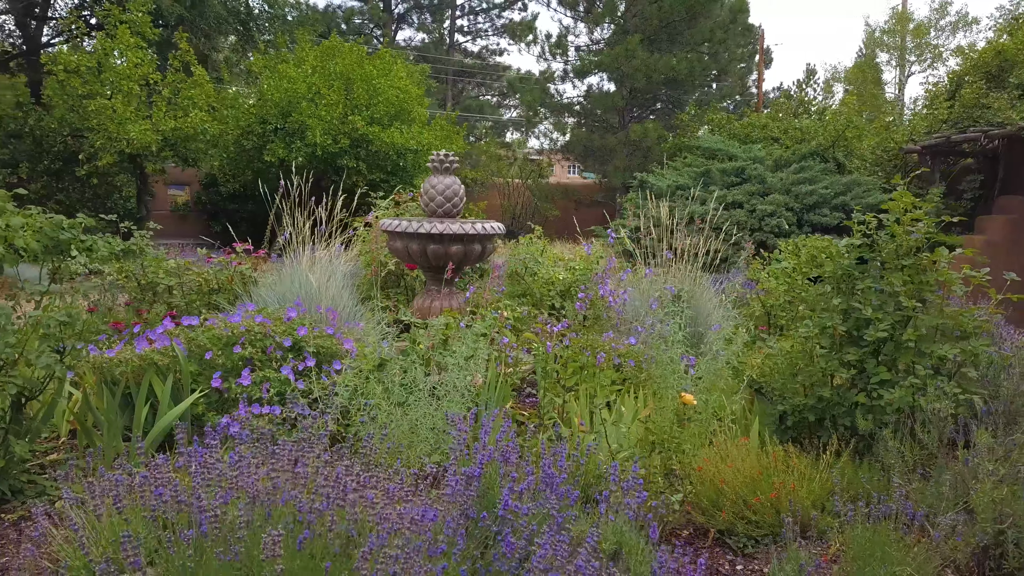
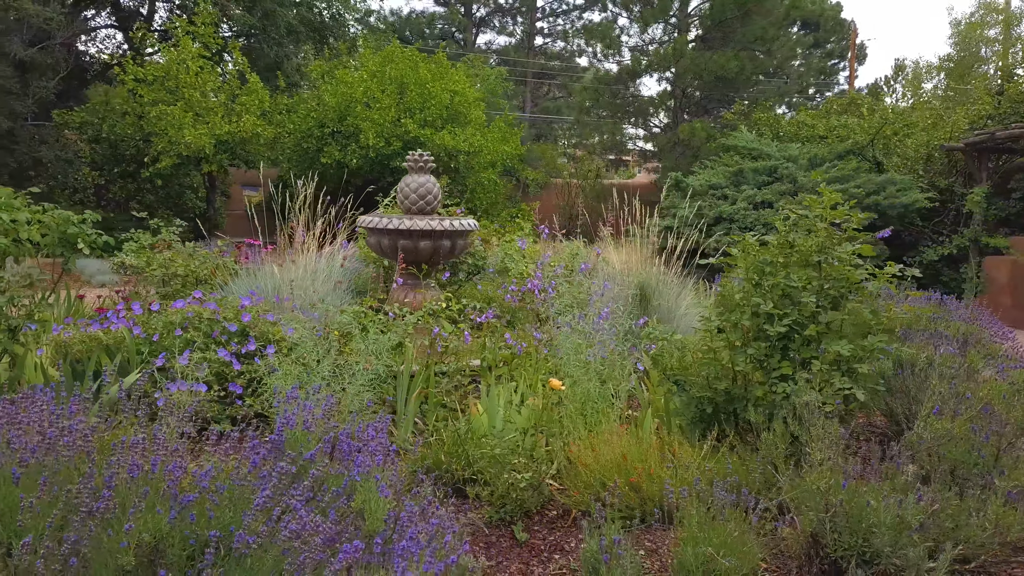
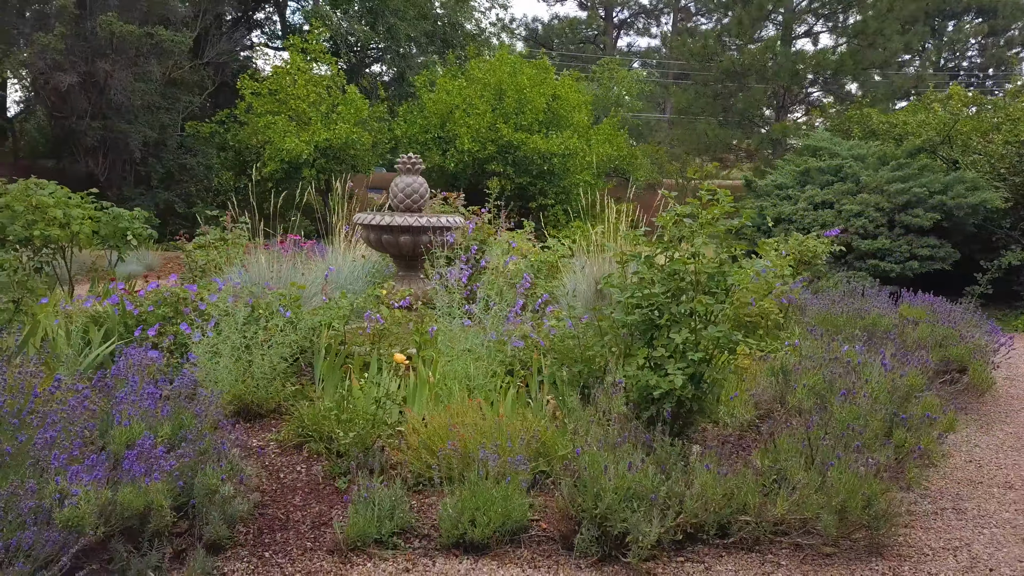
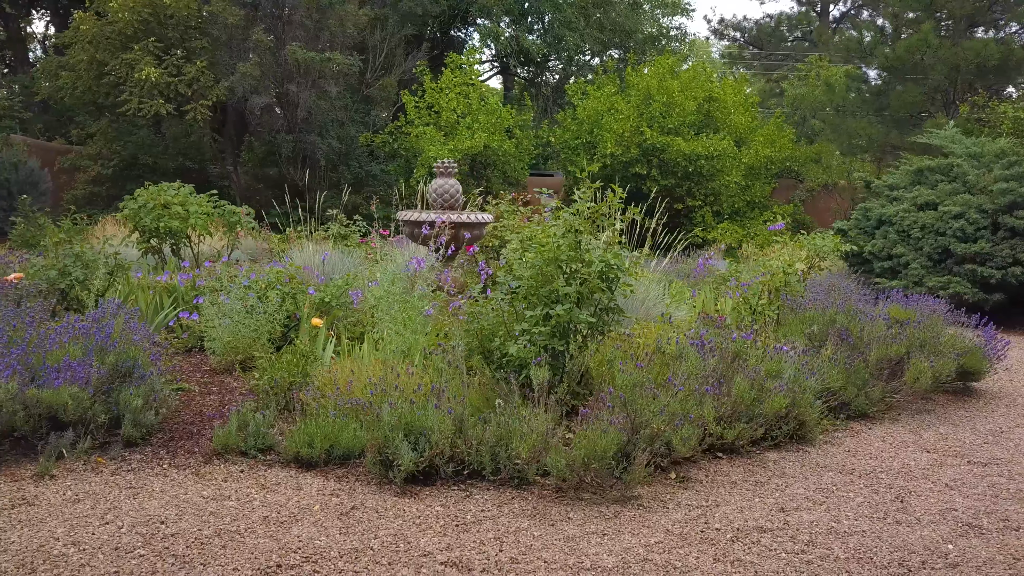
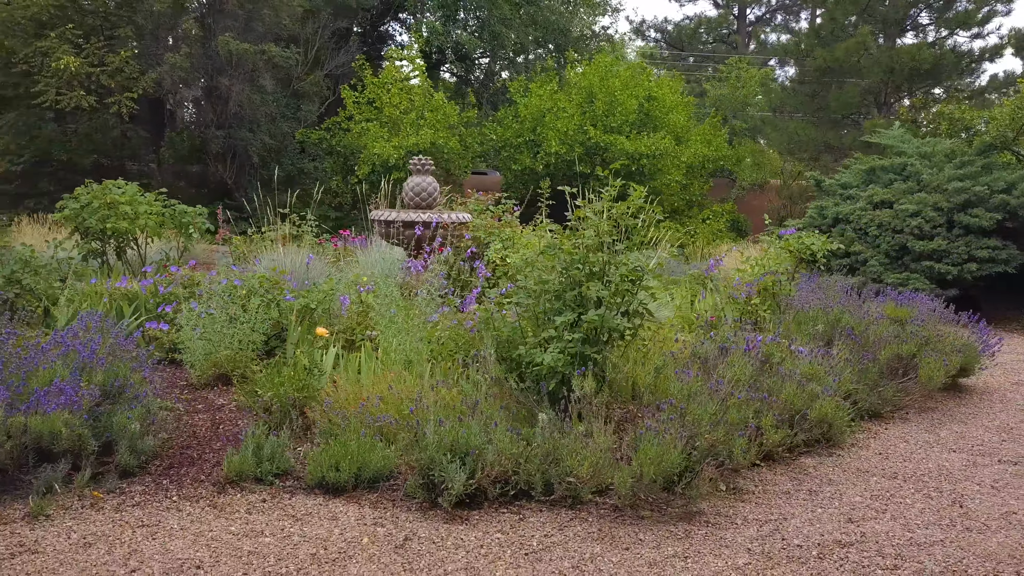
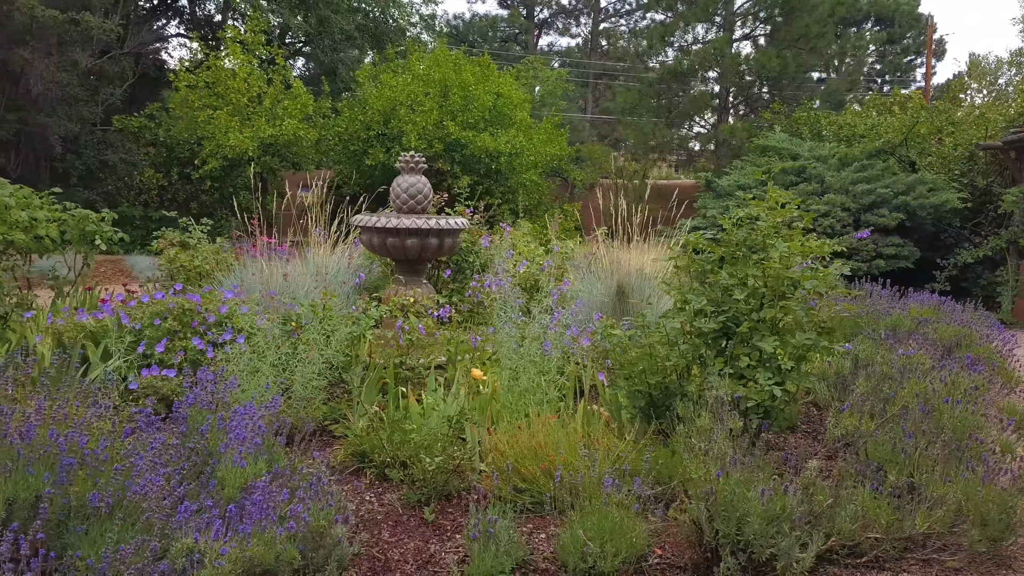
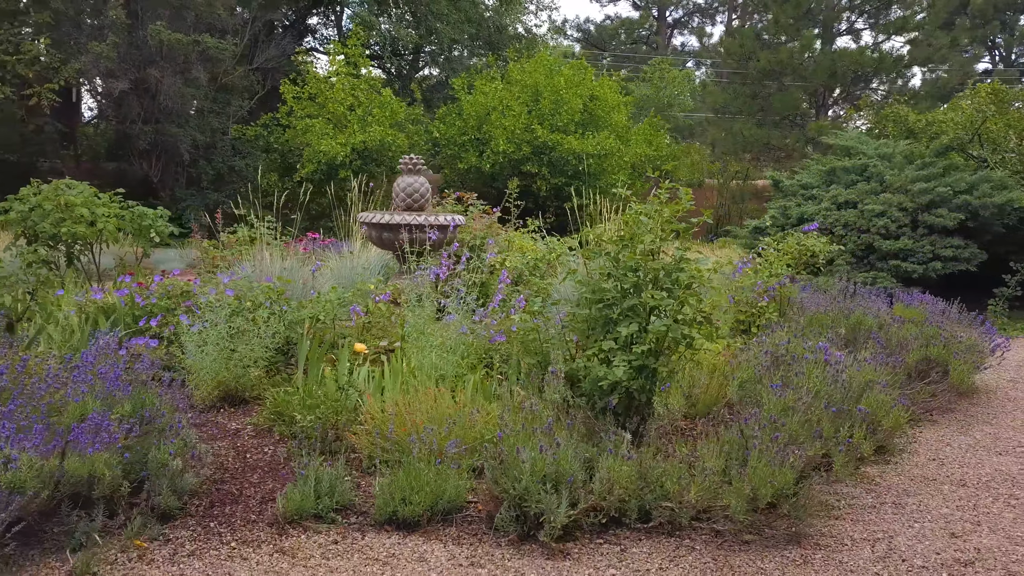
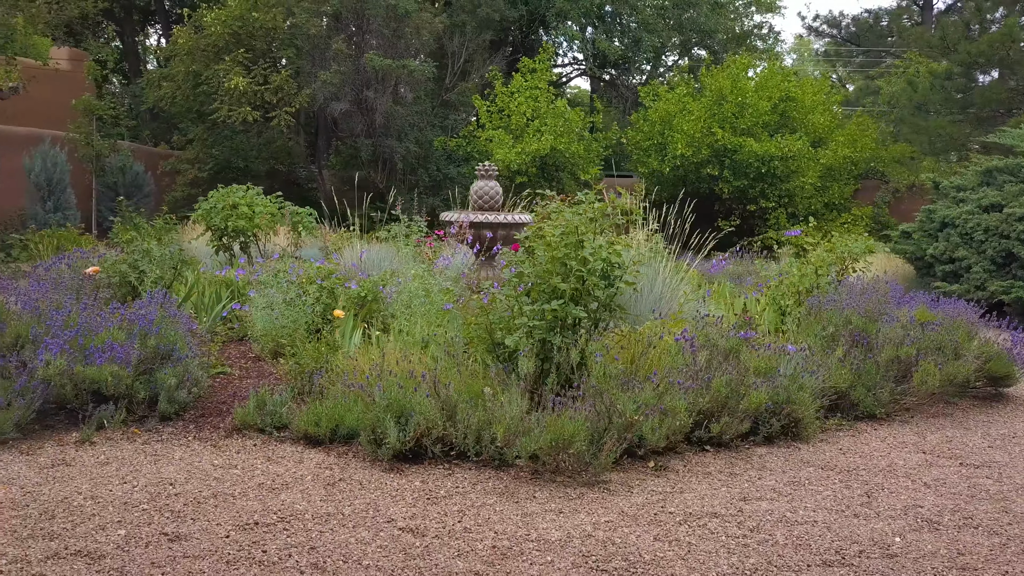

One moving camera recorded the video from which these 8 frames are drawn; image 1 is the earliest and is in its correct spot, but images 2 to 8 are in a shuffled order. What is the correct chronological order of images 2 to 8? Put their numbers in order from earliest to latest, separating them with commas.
2, 6, 3, 7, 5, 4, 8
